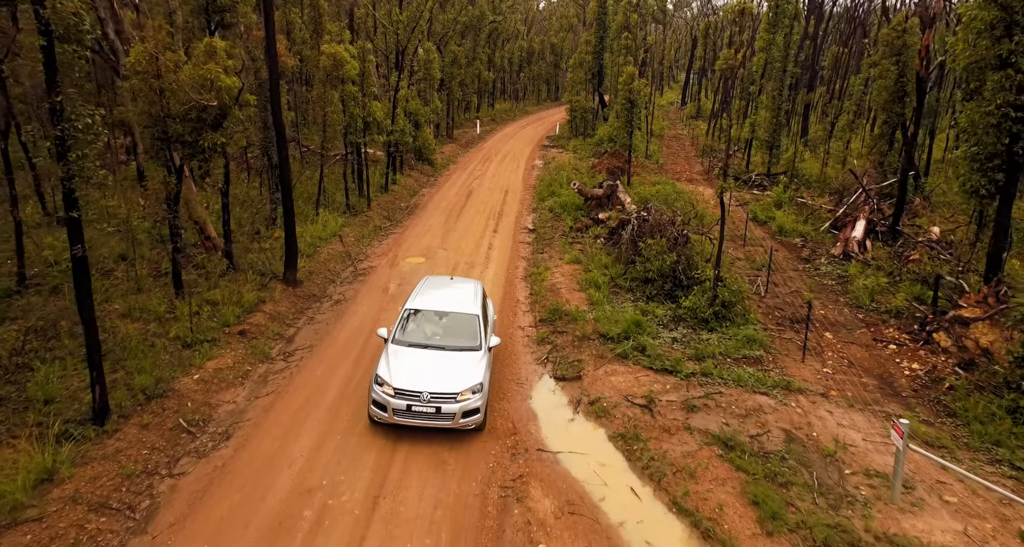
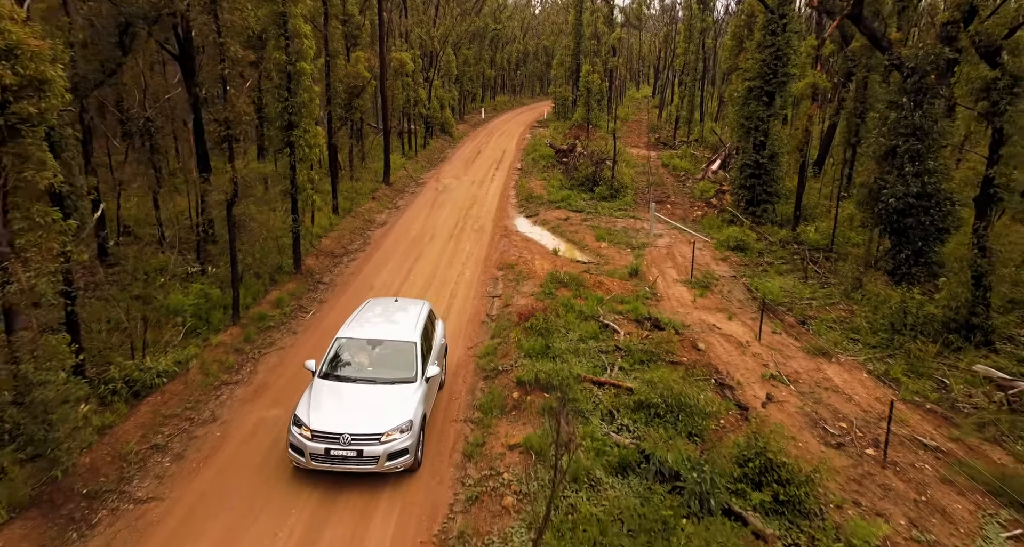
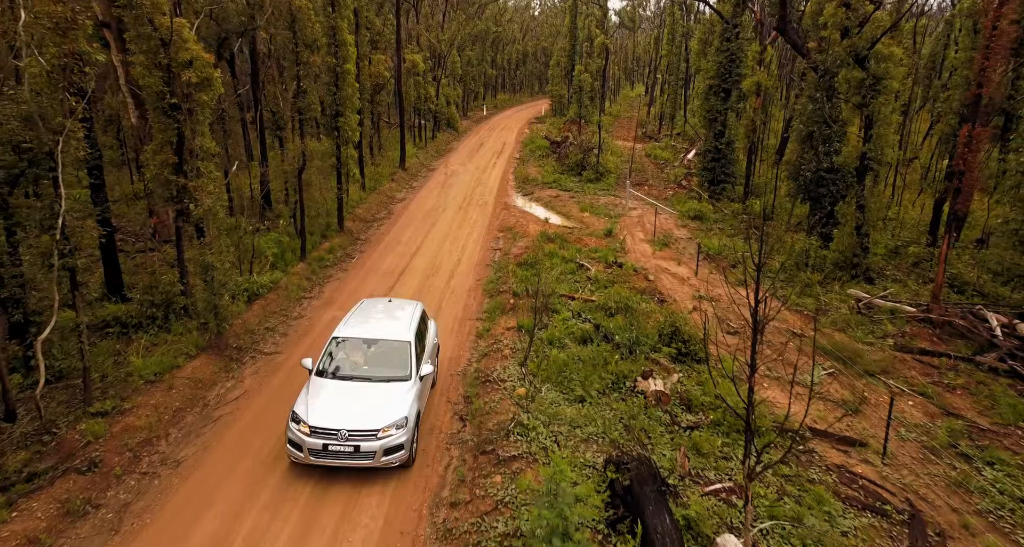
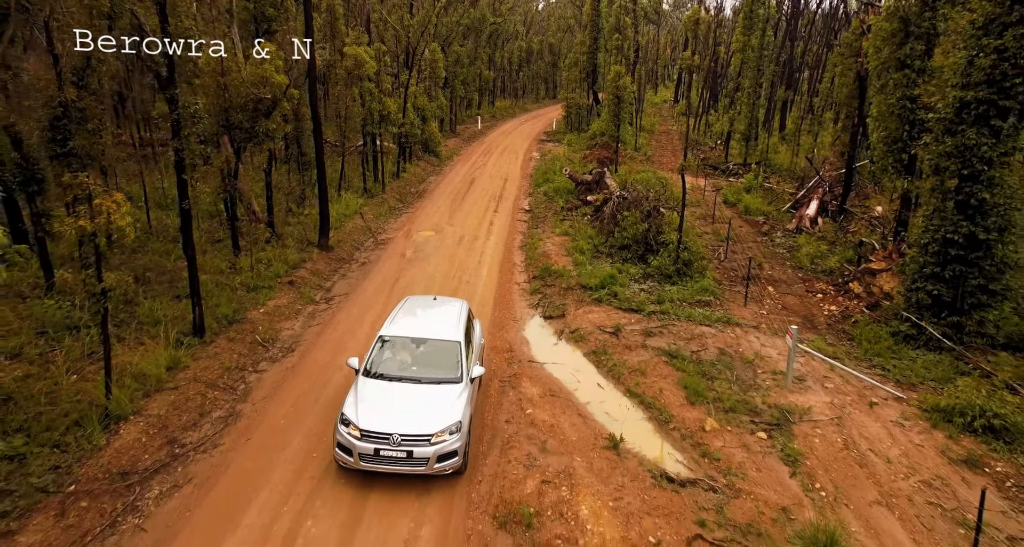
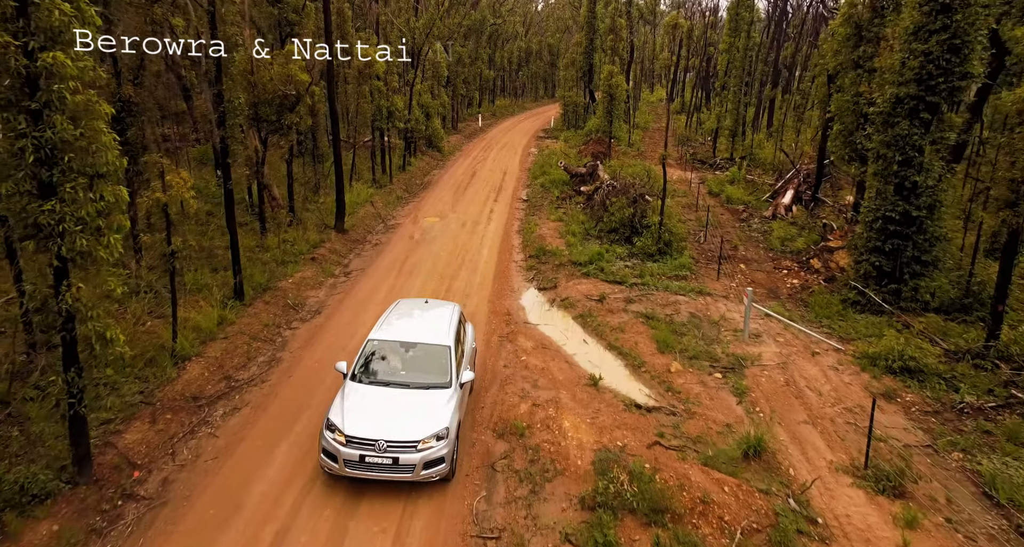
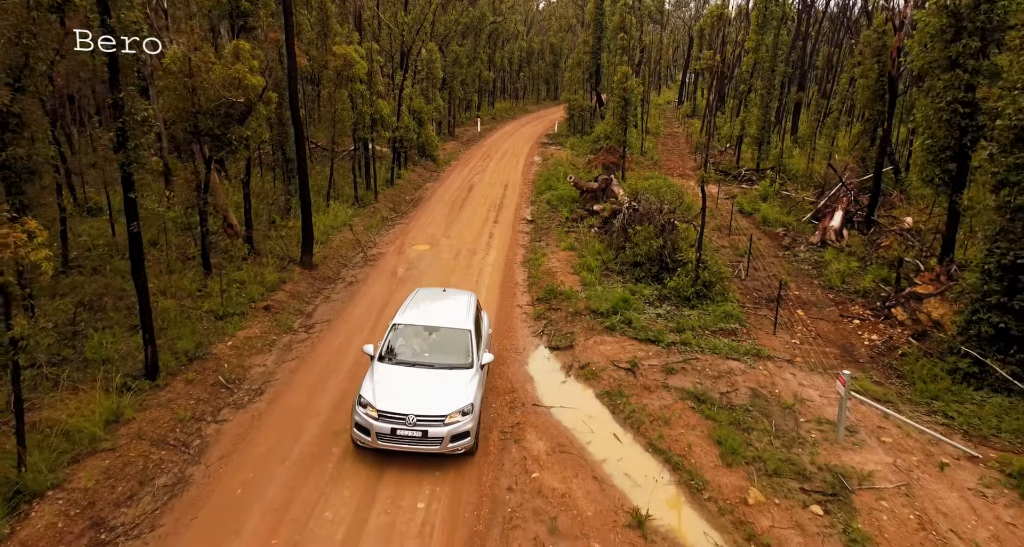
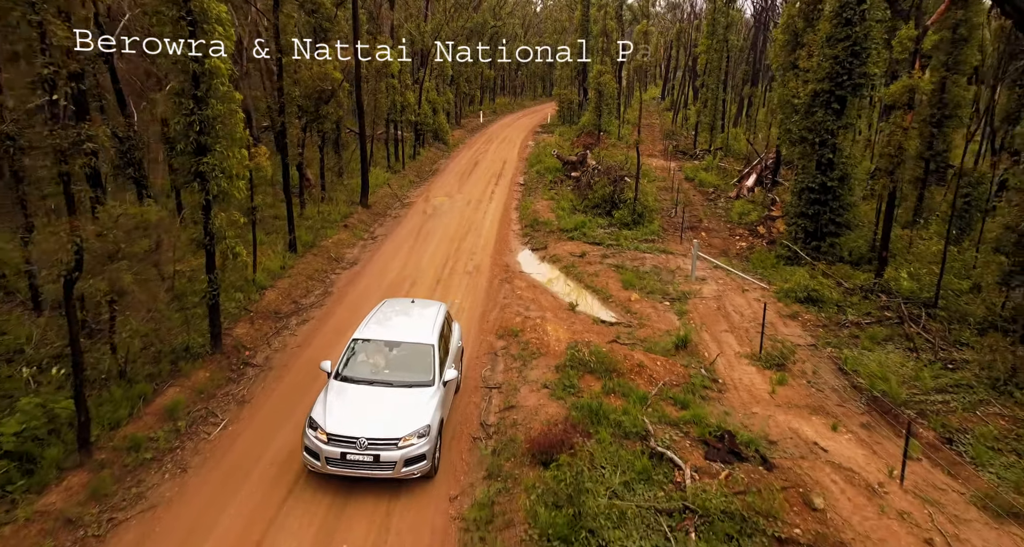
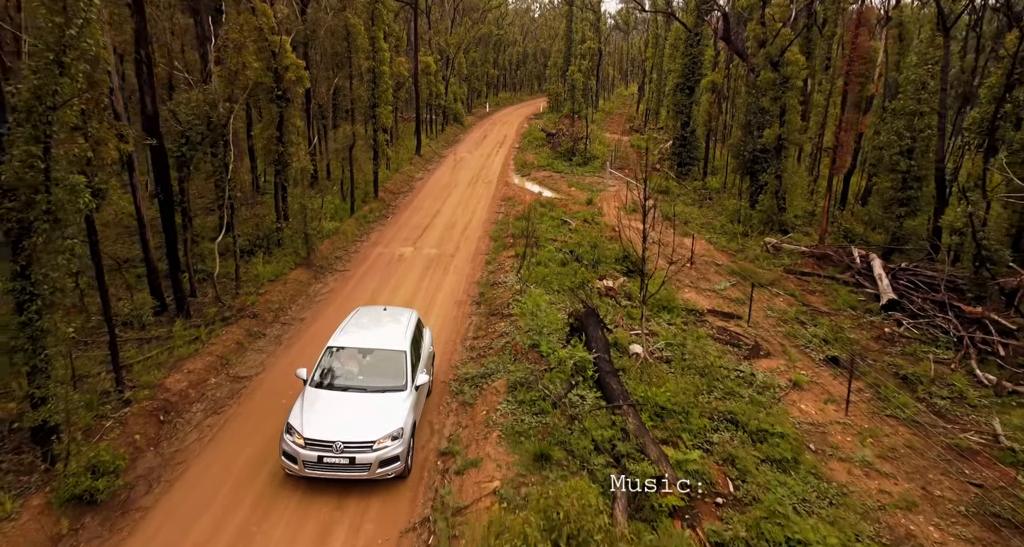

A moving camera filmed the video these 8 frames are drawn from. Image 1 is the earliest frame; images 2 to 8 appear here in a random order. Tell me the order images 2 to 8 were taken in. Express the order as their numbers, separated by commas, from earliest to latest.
6, 4, 5, 7, 2, 3, 8
